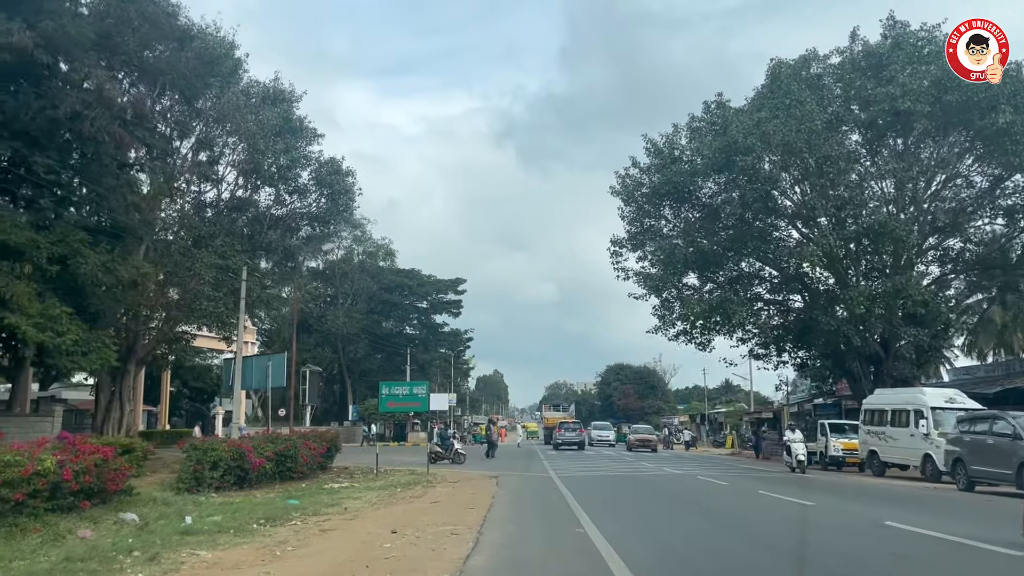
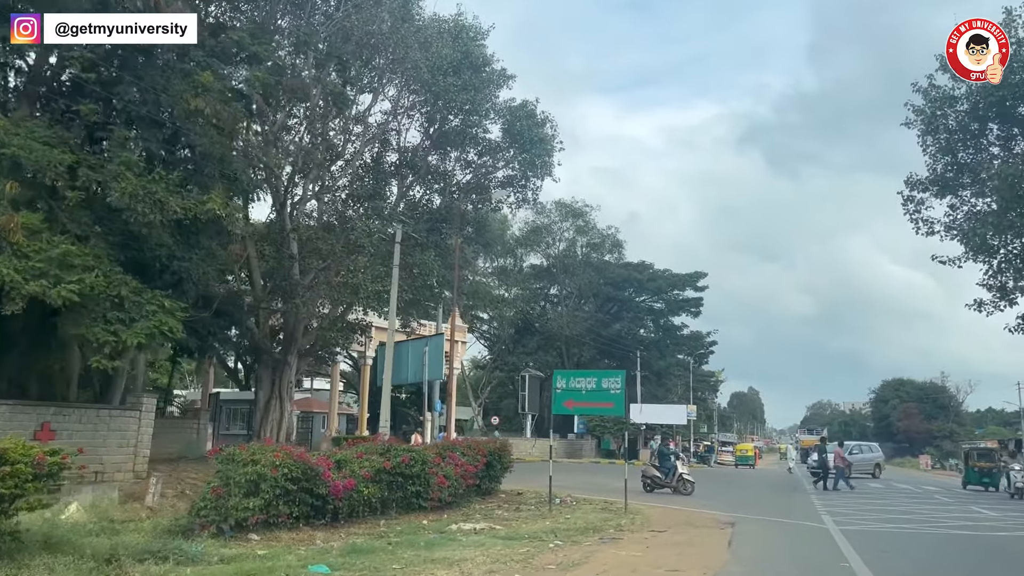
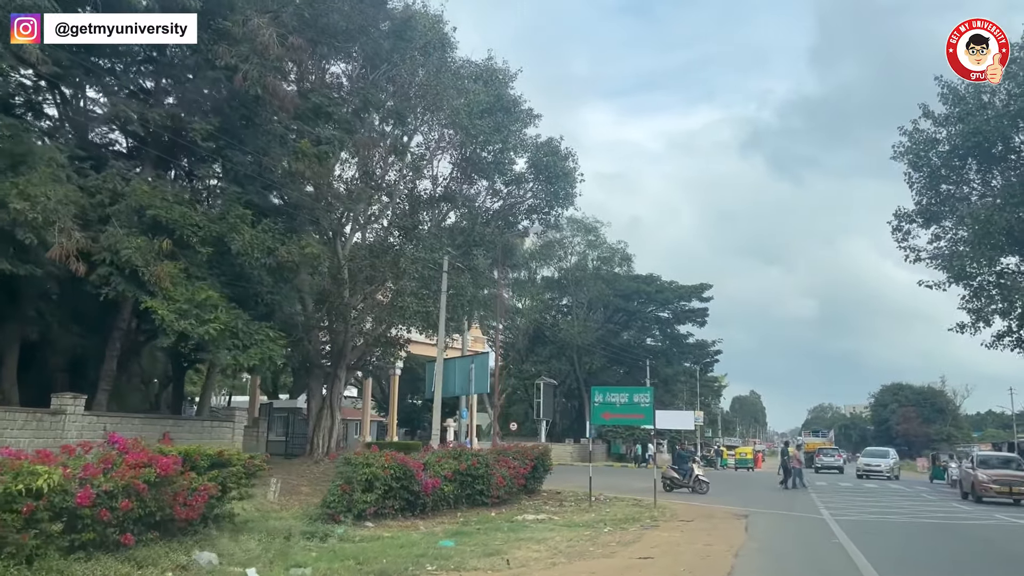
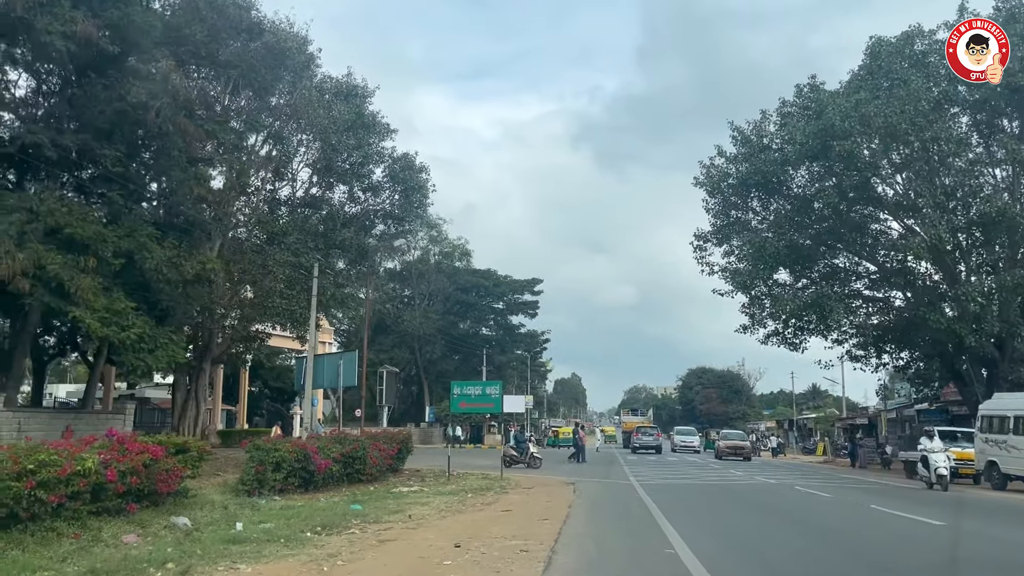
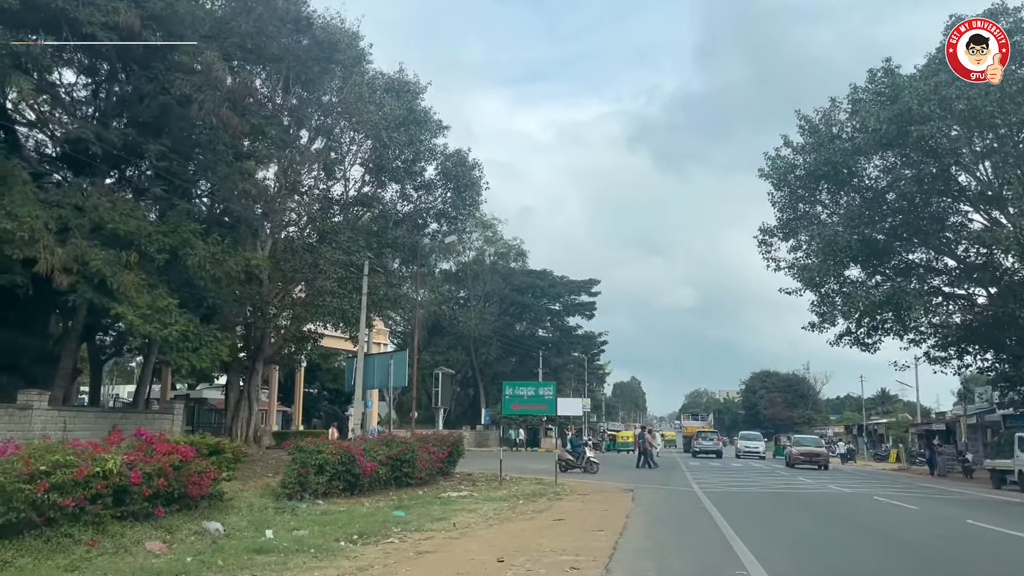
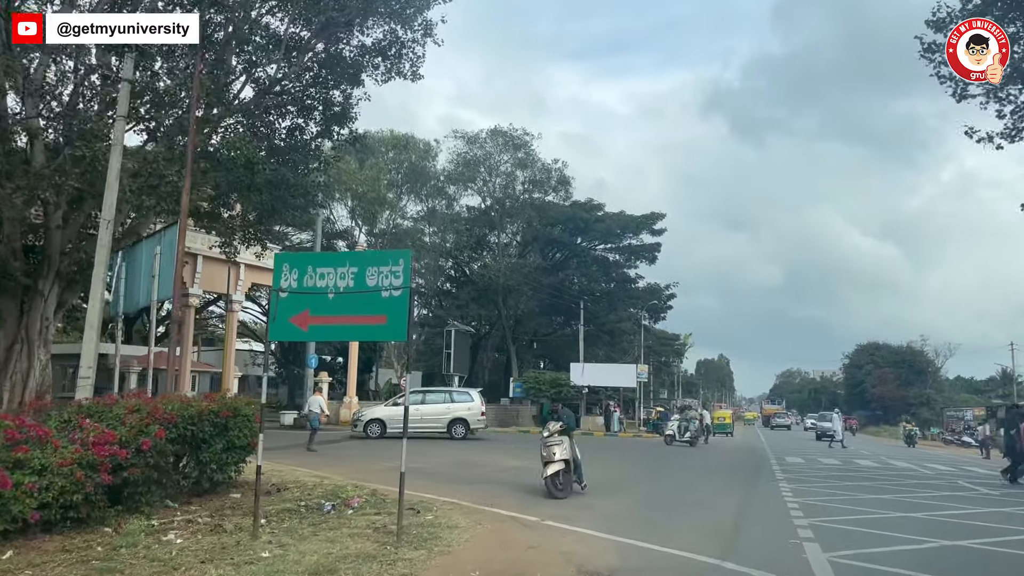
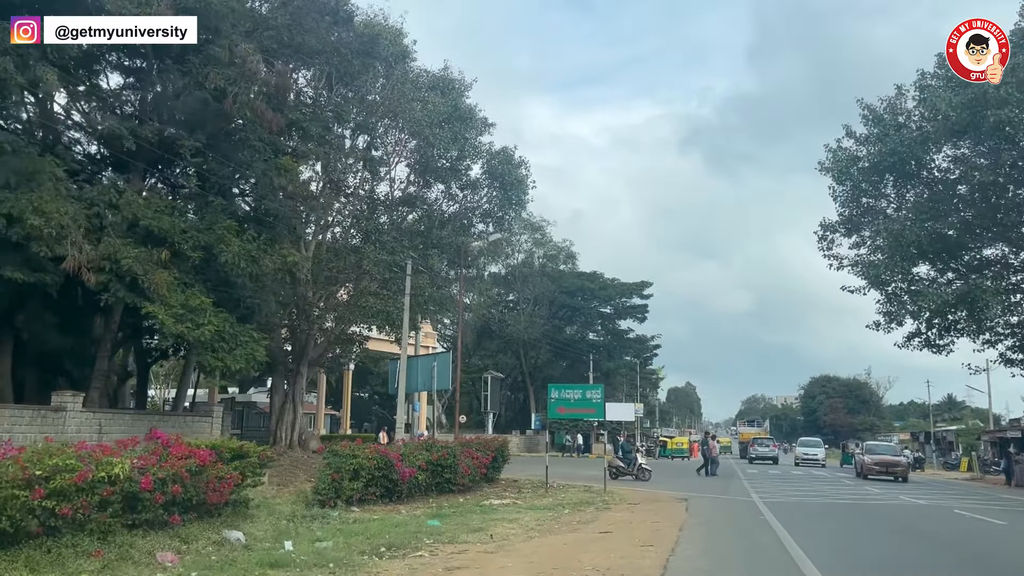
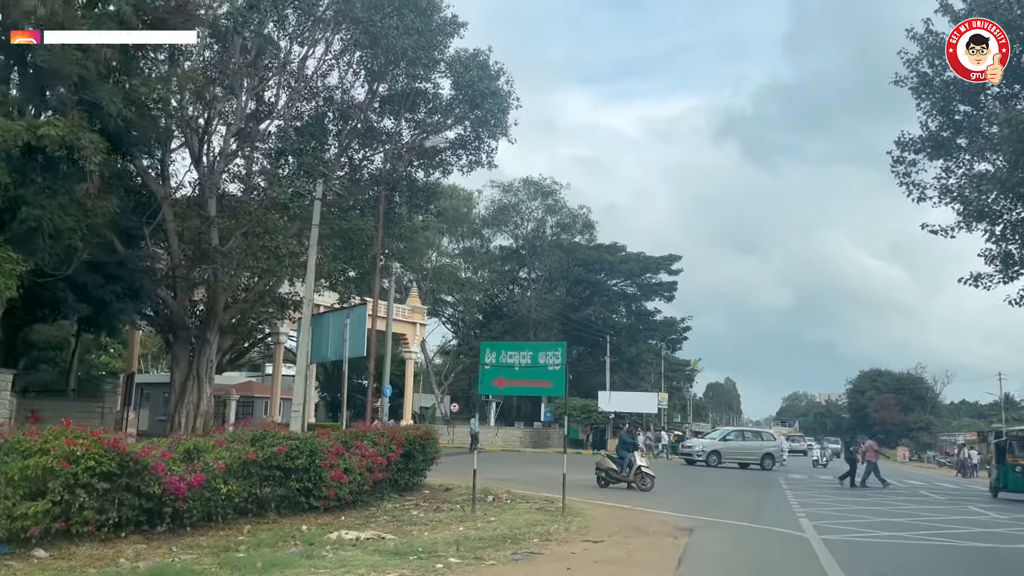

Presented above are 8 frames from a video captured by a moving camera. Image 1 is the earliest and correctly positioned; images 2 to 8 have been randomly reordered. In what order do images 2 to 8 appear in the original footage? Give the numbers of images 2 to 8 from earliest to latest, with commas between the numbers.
4, 5, 7, 3, 2, 8, 6
